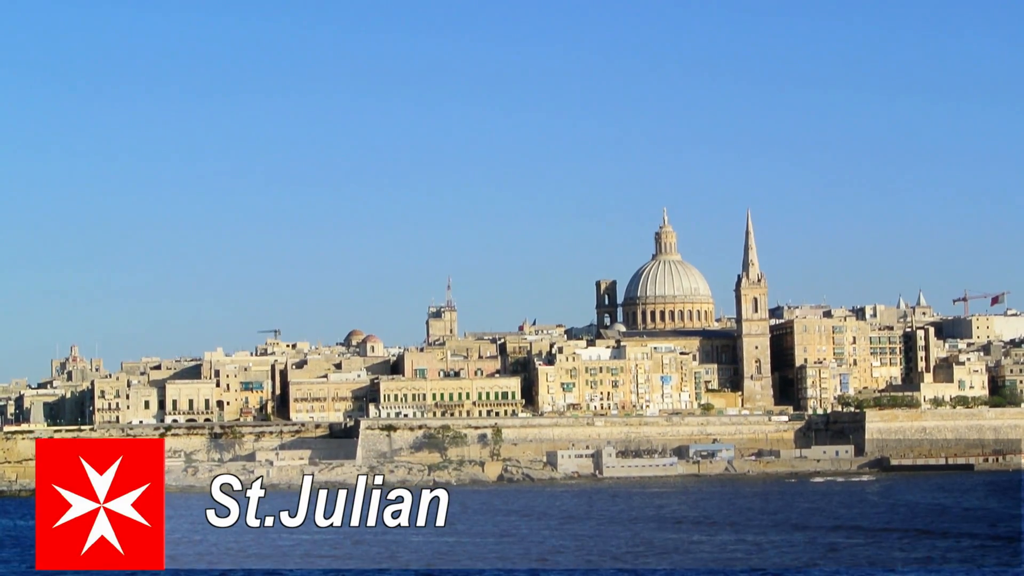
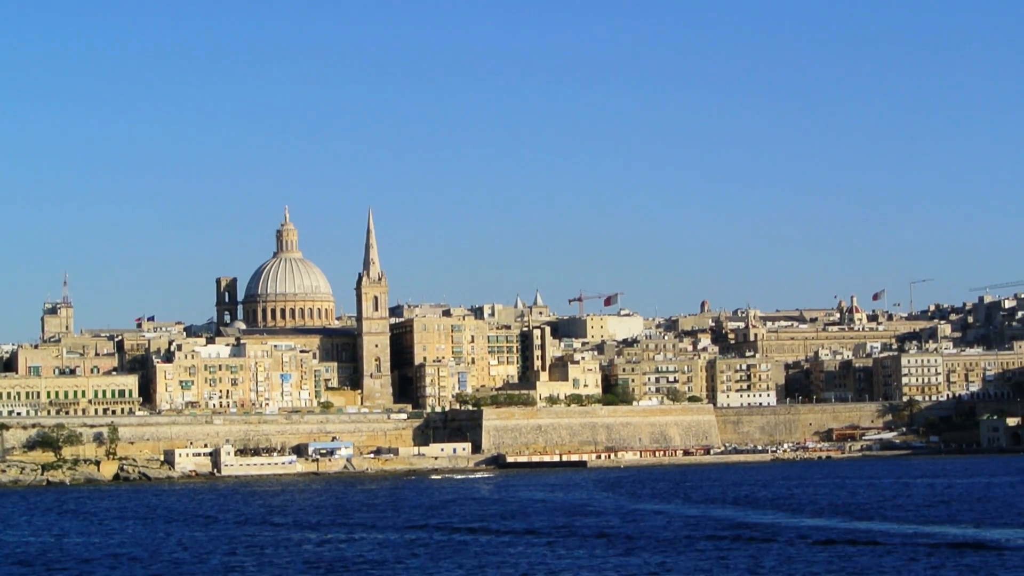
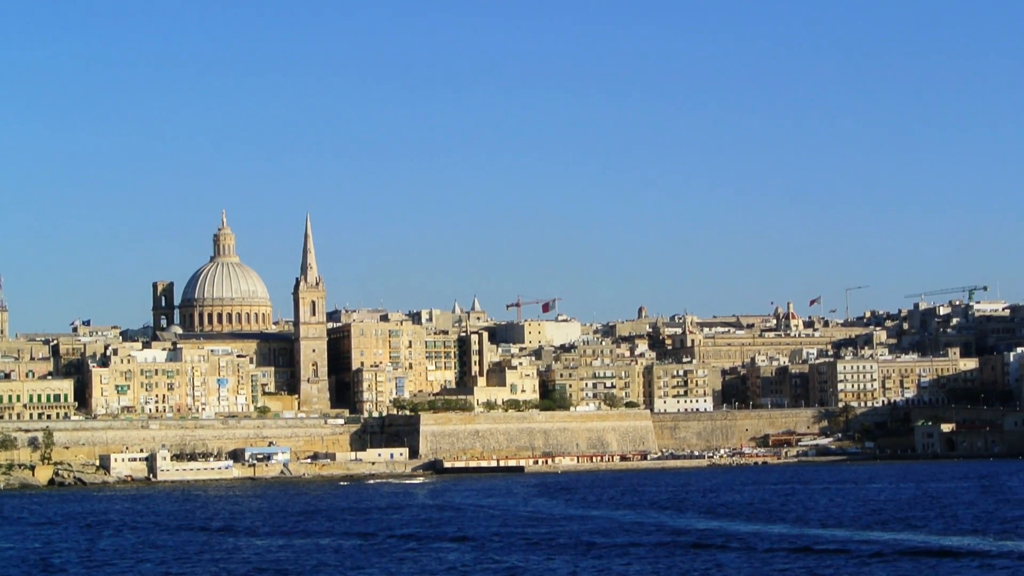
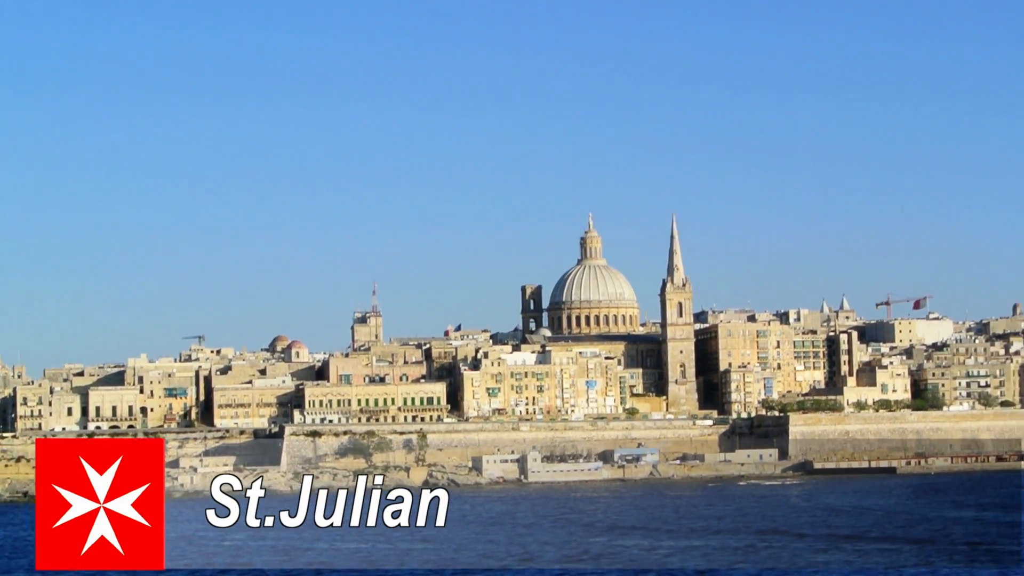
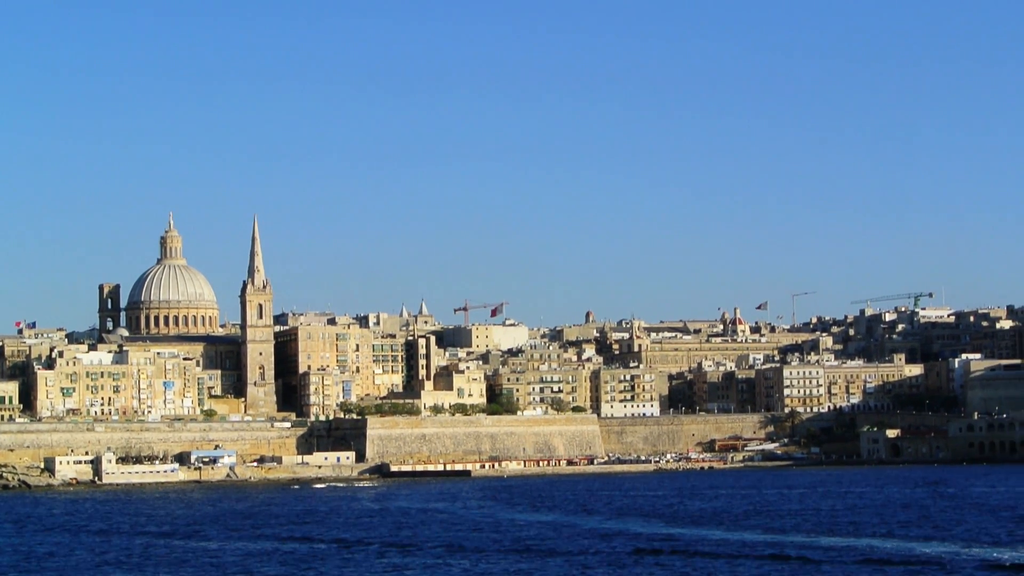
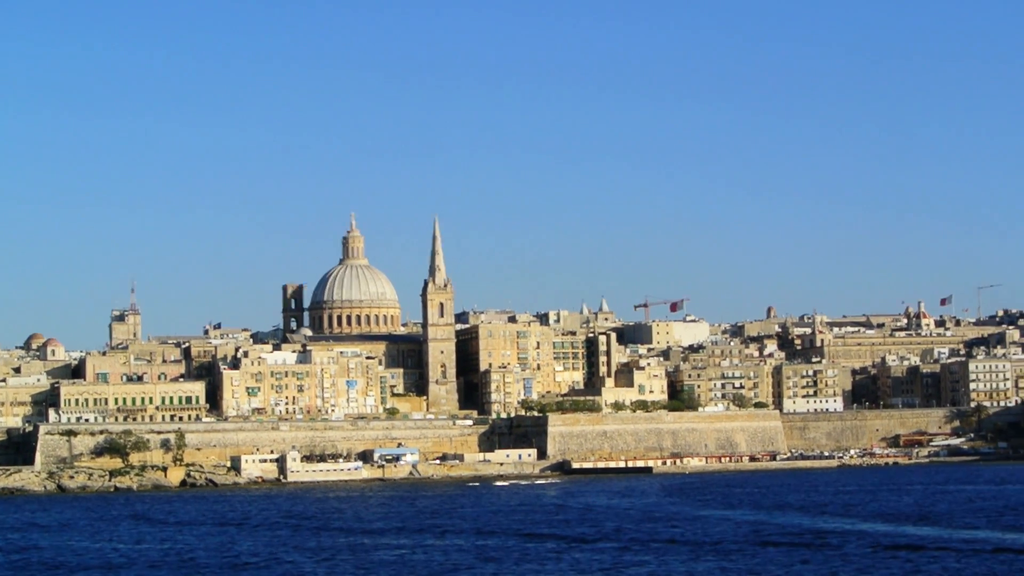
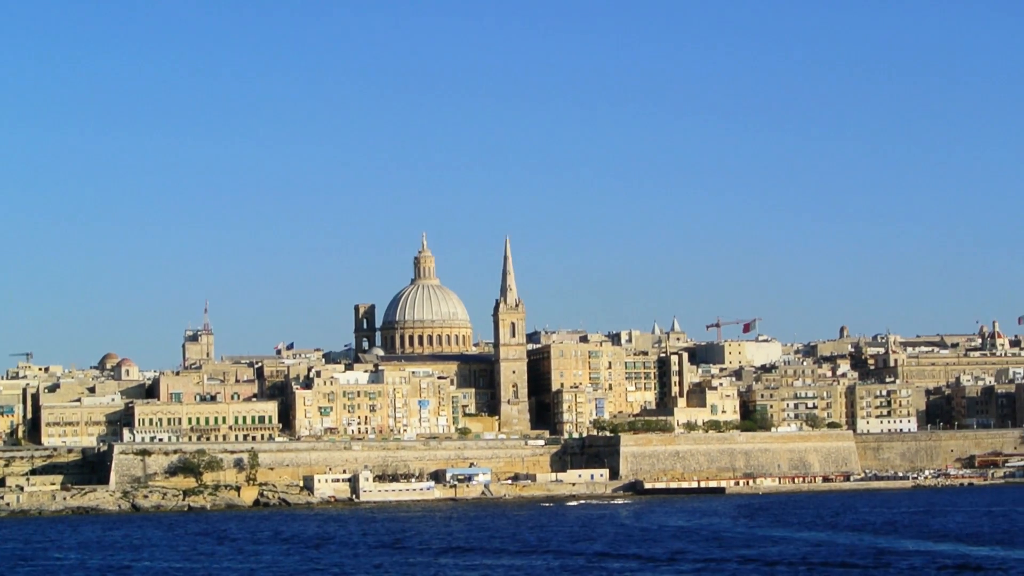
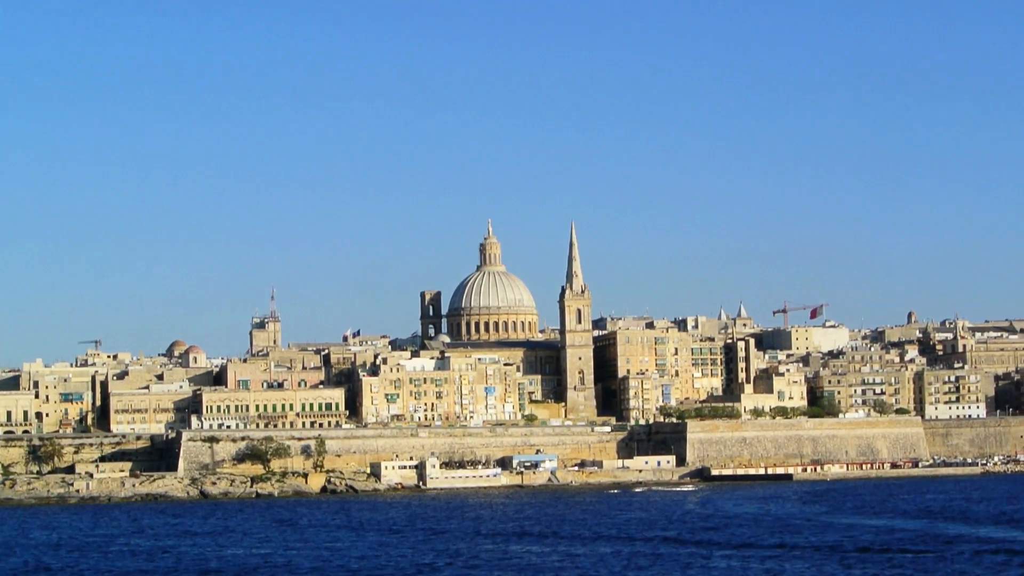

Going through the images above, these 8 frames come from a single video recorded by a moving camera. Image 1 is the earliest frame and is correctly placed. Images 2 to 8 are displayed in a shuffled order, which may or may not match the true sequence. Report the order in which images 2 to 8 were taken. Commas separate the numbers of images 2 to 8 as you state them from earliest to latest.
4, 8, 7, 6, 2, 3, 5
